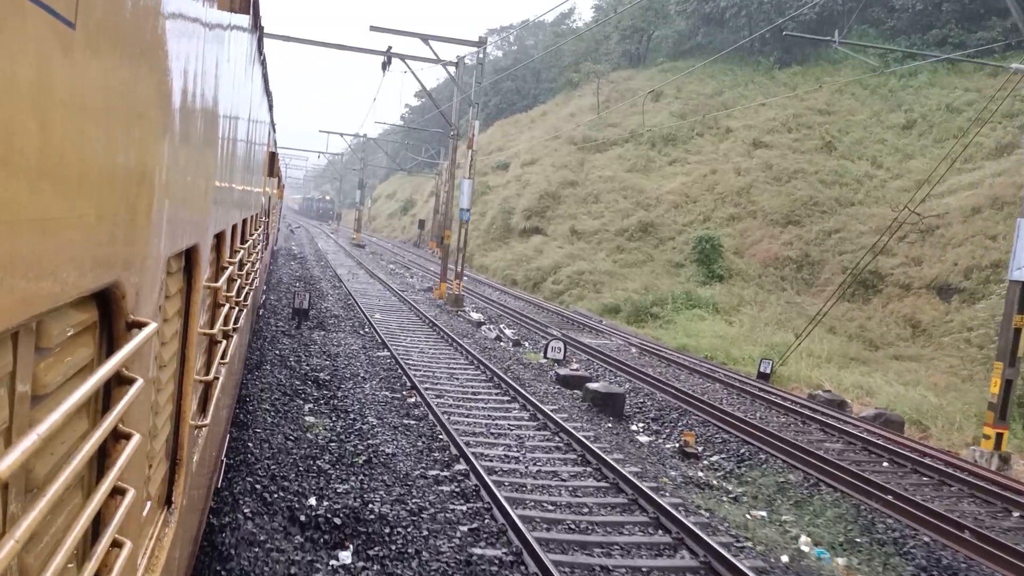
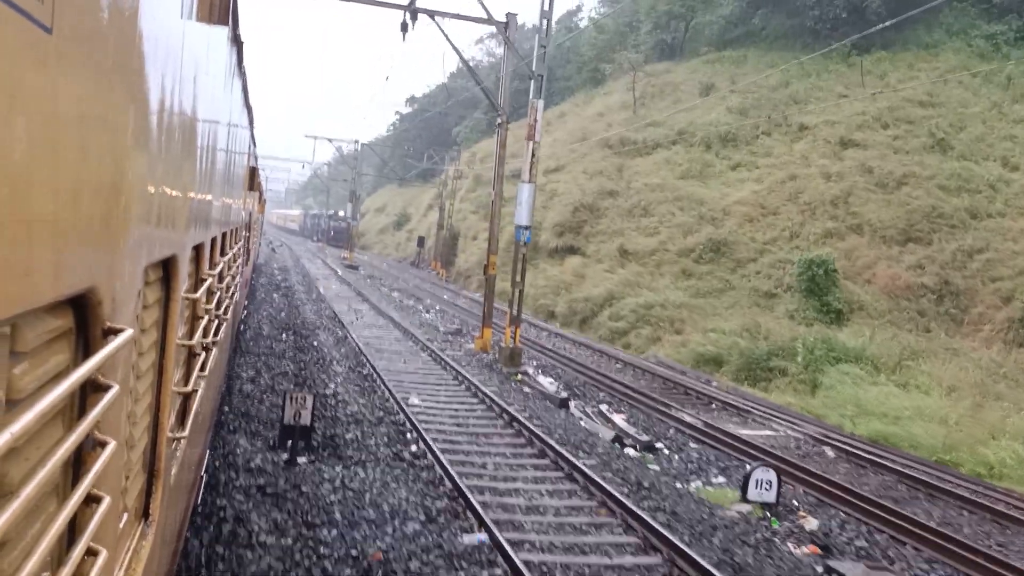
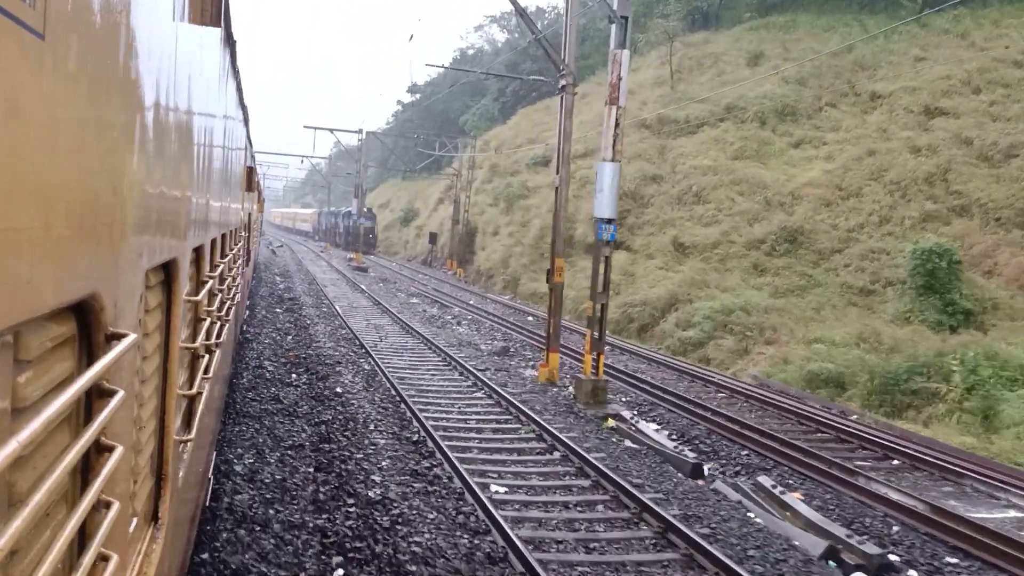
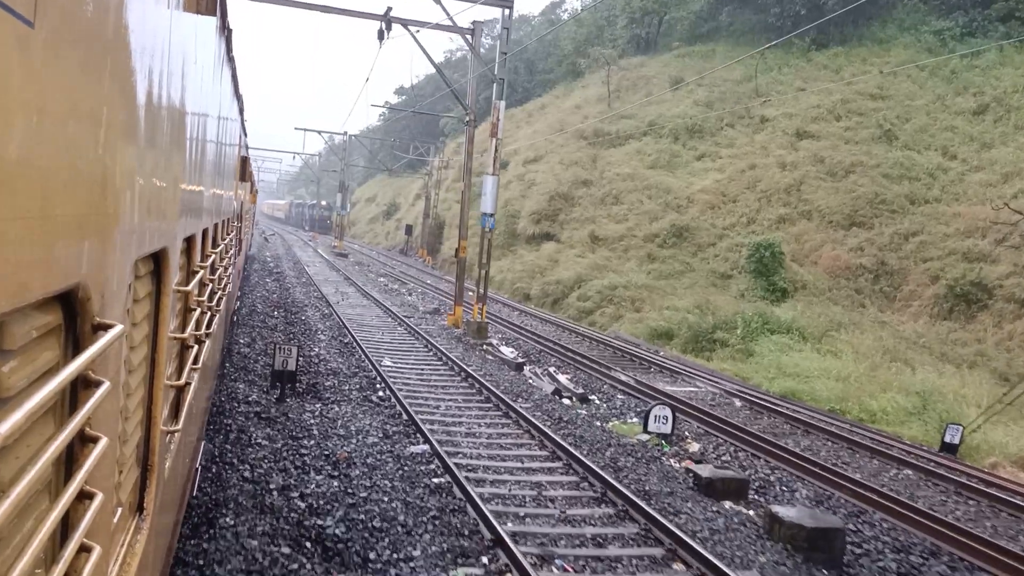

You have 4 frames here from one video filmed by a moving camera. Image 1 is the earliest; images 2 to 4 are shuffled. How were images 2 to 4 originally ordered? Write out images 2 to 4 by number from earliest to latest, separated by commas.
4, 2, 3
